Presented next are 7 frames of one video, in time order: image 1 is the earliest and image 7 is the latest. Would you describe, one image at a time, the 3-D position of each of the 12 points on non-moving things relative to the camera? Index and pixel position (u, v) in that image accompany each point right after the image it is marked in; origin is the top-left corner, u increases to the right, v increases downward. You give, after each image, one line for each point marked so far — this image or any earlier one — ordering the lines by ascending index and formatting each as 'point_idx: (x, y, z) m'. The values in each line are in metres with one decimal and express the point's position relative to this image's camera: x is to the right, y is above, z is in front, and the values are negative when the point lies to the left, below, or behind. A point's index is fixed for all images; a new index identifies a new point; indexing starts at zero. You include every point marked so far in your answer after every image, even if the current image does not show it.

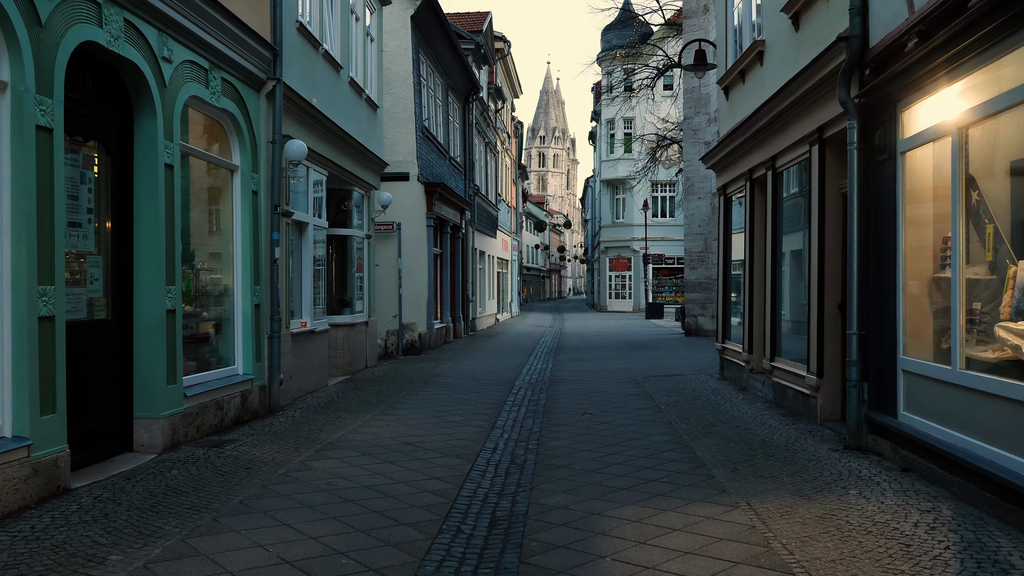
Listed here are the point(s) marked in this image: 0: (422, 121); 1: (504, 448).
0: (-1.7, +3.2, +18.9) m
1: (-0.1, -1.2, +7.7) m
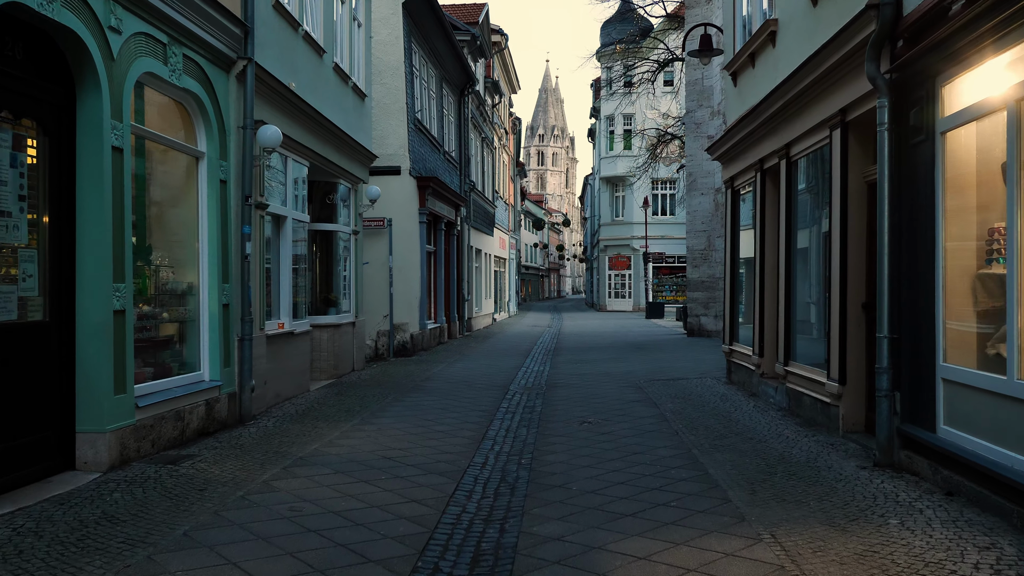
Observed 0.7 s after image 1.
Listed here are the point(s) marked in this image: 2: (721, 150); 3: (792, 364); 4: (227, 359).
0: (-1.8, +3.2, +18.1) m
1: (-0.1, -1.2, +6.9) m
2: (+2.6, +1.7, +12.2) m
3: (+2.6, -0.7, +9.0) m
4: (-2.3, -0.6, +8.1) m
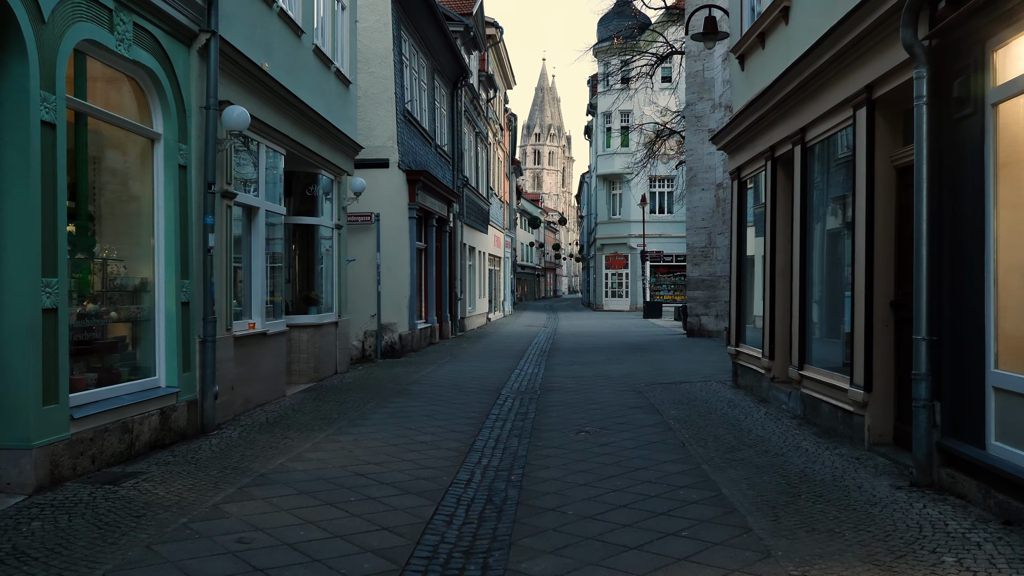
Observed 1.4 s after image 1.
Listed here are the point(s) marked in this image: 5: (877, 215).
0: (-1.9, +3.3, +17.4) m
1: (-0.2, -1.2, +6.2) m
2: (+2.5, +1.7, +11.5) m
3: (+2.5, -0.7, +8.3) m
4: (-2.4, -0.6, +7.3) m
5: (+2.4, +0.5, +6.6) m
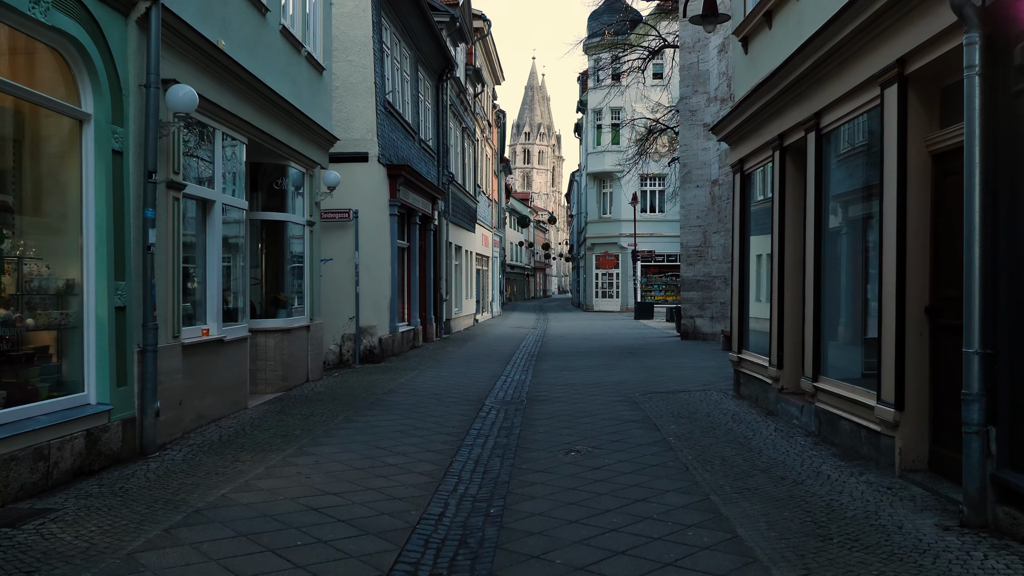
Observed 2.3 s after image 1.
0: (-2.1, +3.3, +16.5) m
1: (-0.3, -1.2, +5.3) m
2: (+2.3, +1.7, +10.6) m
3: (+2.3, -0.7, +7.4) m
4: (-2.5, -0.6, +6.4) m
5: (+2.3, +0.5, +5.8) m
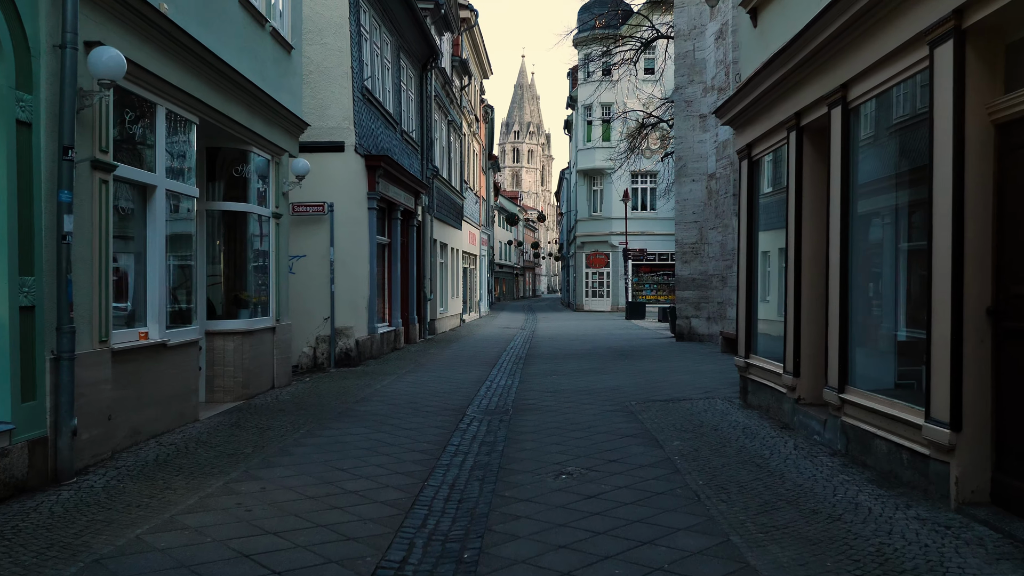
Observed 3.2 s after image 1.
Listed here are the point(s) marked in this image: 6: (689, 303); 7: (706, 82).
0: (-2.3, +3.3, +15.5) m
1: (-0.4, -1.2, +4.3) m
2: (+2.2, +1.7, +9.7) m
3: (+2.2, -0.7, +6.5) m
4: (-2.7, -0.6, +5.4) m
5: (+2.2, +0.5, +4.8) m
6: (+3.6, -0.3, +19.8) m
7: (+3.8, +4.1, +19.5) m
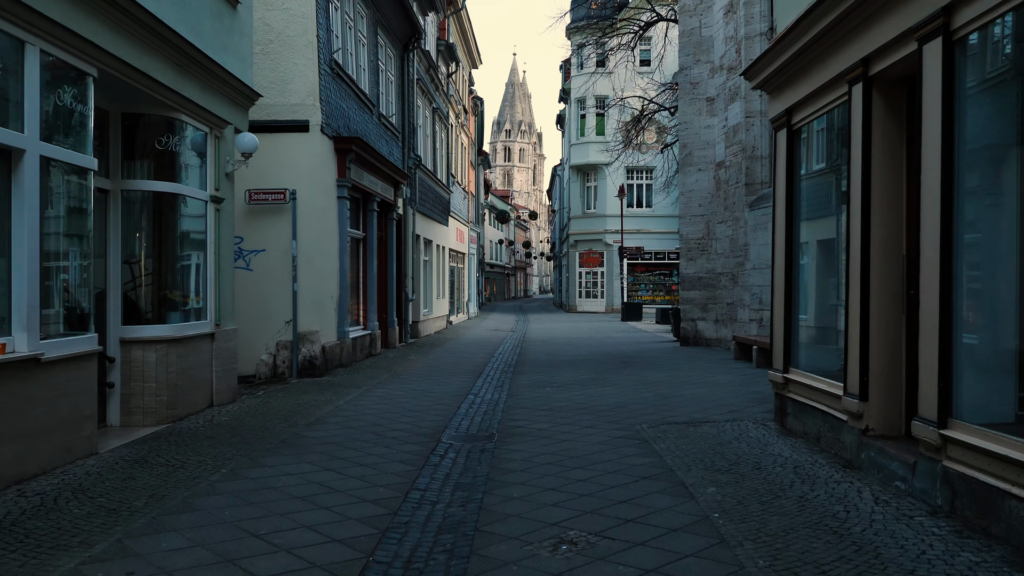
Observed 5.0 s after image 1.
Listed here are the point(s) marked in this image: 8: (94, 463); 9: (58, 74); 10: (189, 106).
0: (-2.5, +3.3, +13.7) m
1: (-0.5, -1.2, +2.6) m
2: (+2.1, +1.7, +8.0) m
3: (+2.1, -0.7, +4.7) m
4: (-2.7, -0.5, +3.6) m
5: (+2.1, +0.5, +3.1) m
6: (+3.3, -0.3, +18.1) m
7: (+3.6, +4.1, +17.8) m
8: (-2.6, -1.1, +6.2) m
9: (-2.8, +1.3, +6.2) m
10: (-2.8, +1.6, +8.5) m
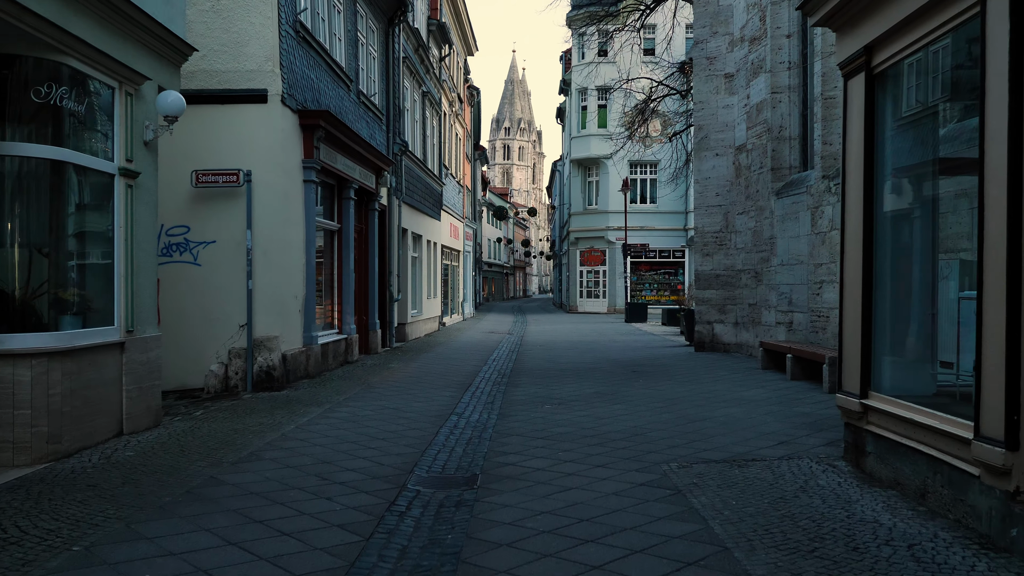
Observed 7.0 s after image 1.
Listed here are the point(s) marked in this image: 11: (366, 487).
0: (-2.6, +3.3, +11.8) m
1: (-0.6, -1.2, +0.7) m
2: (+2.0, +1.8, +6.1) m
3: (+2.1, -0.6, +2.9) m
4: (-2.8, -0.5, +1.8) m
5: (+2.1, +0.5, +1.2) m
6: (+3.3, -0.3, +16.2) m
7: (+3.6, +4.1, +15.9) m
8: (-2.7, -1.1, +4.3) m
9: (-2.8, +1.4, +4.3) m
10: (-2.9, +1.6, +6.6) m
11: (-0.9, -1.2, +5.7) m
